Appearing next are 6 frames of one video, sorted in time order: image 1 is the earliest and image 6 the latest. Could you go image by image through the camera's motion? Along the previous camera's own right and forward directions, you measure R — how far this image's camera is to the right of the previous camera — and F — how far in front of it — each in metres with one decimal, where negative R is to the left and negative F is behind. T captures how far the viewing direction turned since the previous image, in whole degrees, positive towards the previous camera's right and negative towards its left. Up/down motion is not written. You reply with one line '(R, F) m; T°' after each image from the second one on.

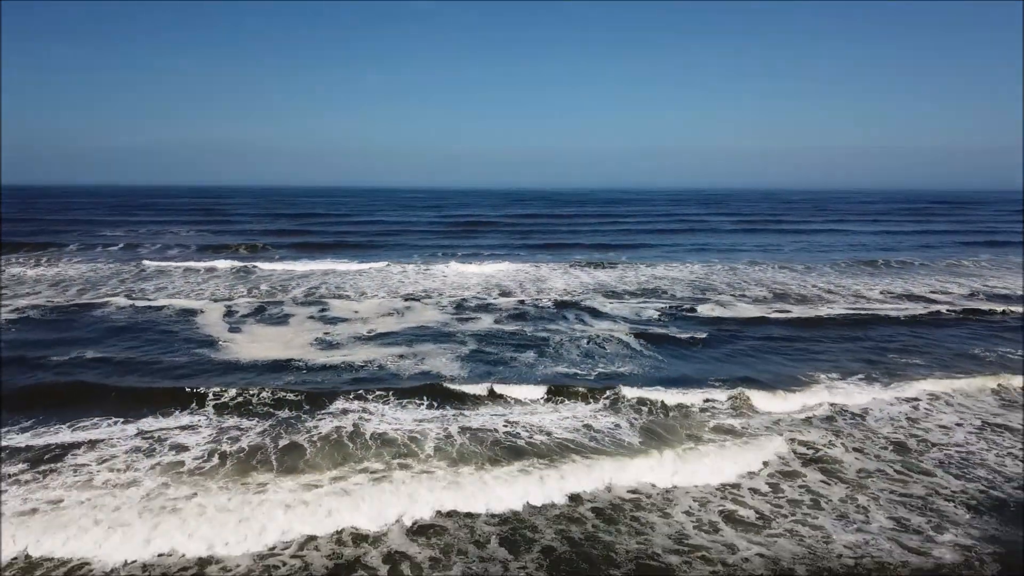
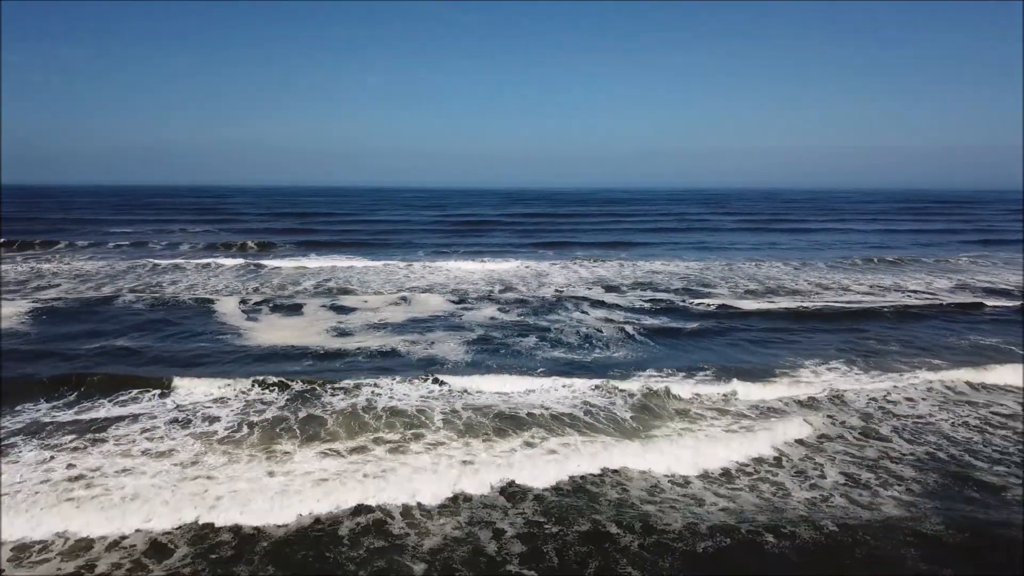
(0.0, -0.6) m; 0°
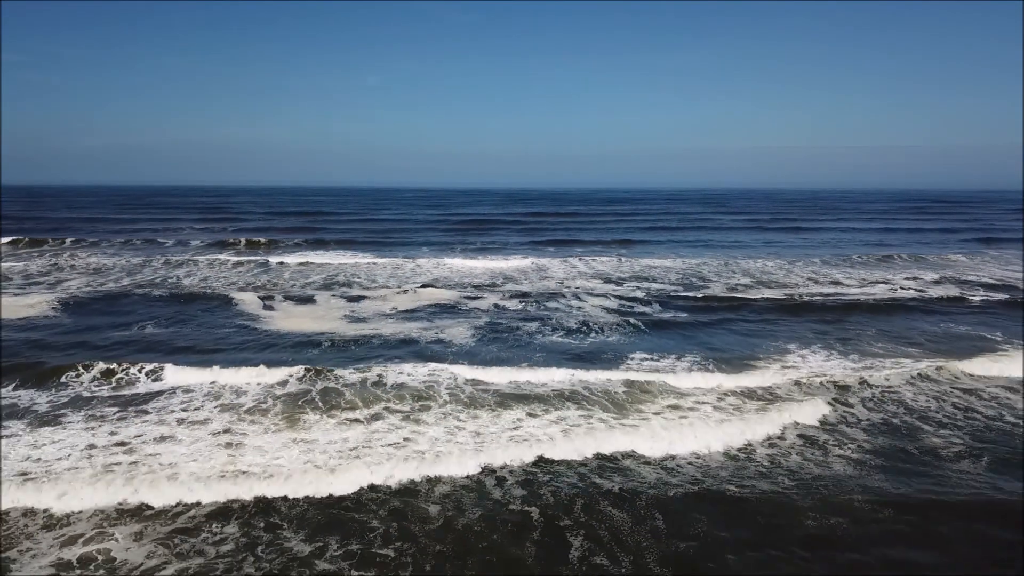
(0.0, -0.6) m; 0°
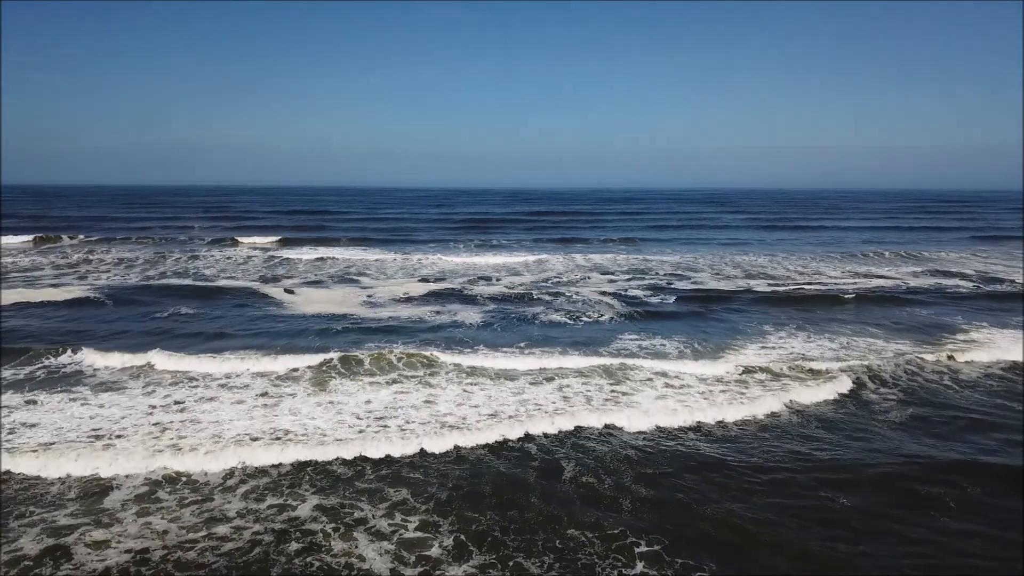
(0.0, -0.9) m; 0°
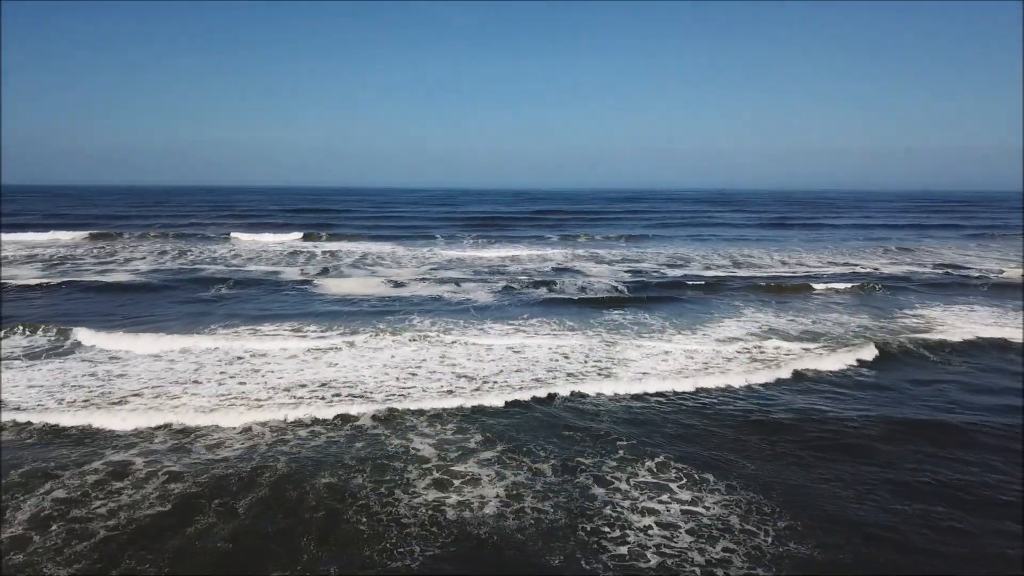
(-0.1, -1.3) m; 0°
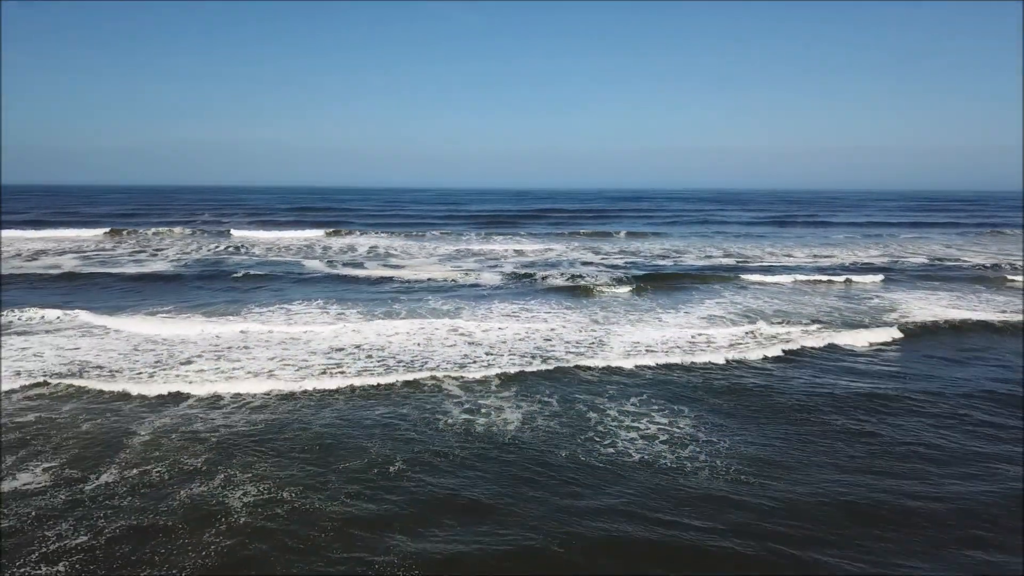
(-0.1, -1.2) m; 0°
